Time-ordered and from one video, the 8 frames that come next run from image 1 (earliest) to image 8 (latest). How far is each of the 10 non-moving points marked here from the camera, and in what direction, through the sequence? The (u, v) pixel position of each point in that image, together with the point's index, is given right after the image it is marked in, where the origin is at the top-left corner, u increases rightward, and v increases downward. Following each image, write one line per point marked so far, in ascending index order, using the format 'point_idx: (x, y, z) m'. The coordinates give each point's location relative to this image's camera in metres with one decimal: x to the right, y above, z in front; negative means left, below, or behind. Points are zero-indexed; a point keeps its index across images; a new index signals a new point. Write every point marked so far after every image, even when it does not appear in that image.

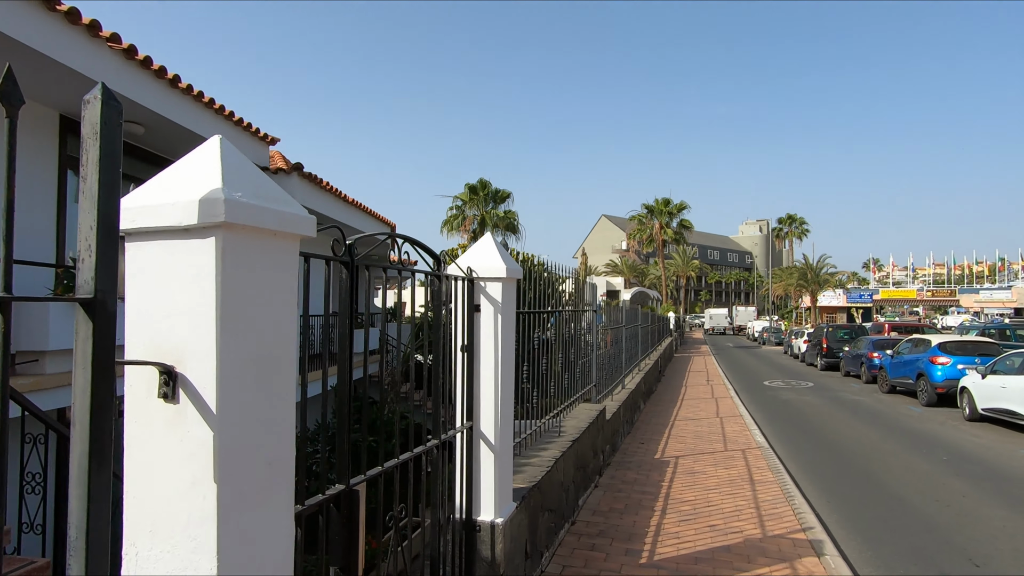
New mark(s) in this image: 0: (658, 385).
0: (+3.8, -2.6, +15.6) m
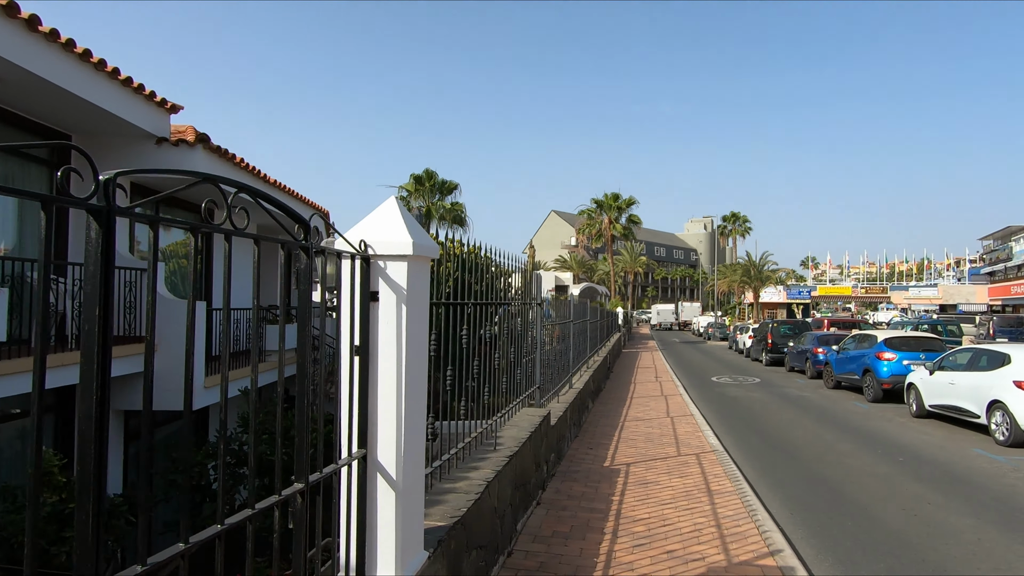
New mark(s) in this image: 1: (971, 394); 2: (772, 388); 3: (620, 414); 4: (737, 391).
0: (+2.4, -2.4, +15.1) m
1: (+7.3, -1.7, +9.7) m
2: (+7.0, -2.7, +16.3) m
3: (+1.9, -2.3, +10.9) m
4: (+5.9, -2.7, +16.0) m
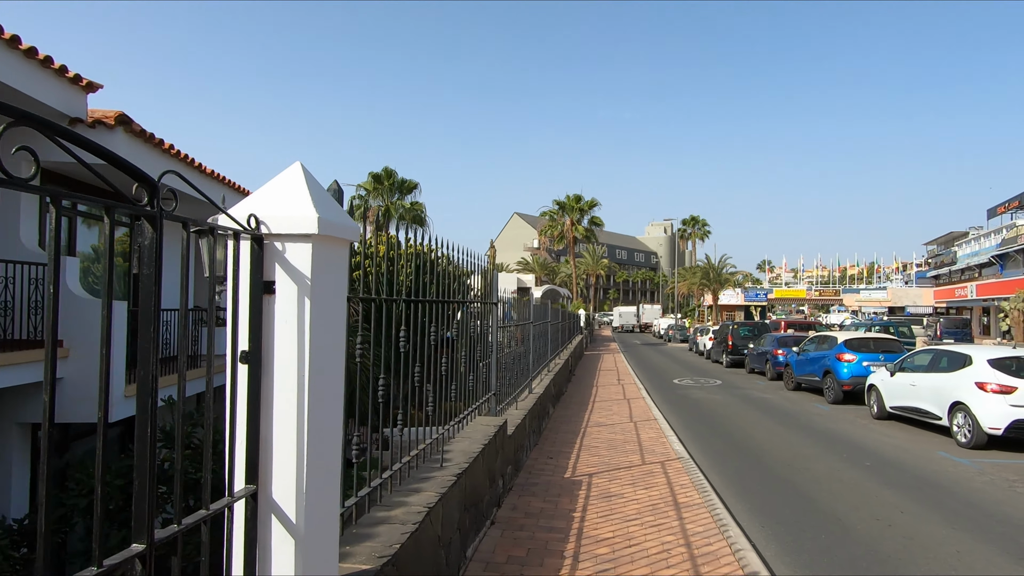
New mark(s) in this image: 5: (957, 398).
0: (+1.4, -2.5, +14.7) m
1: (+6.6, -1.7, +9.6) m
2: (+5.9, -2.7, +16.2) m
3: (+1.2, -2.3, +10.5) m
4: (+4.8, -2.7, +15.8) m
5: (+6.6, -1.6, +9.0) m
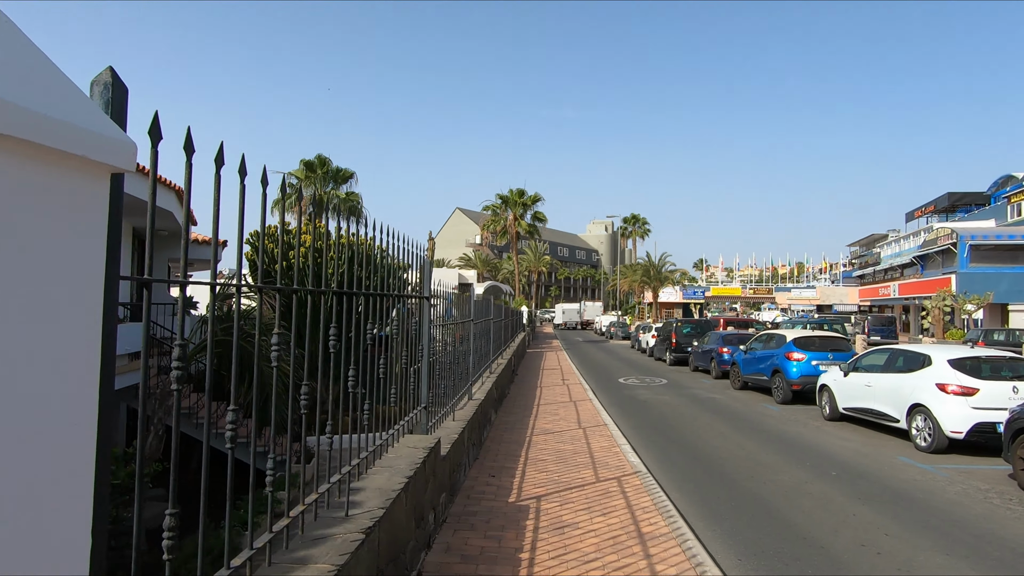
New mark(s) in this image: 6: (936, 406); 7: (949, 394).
0: (0.0, -2.4, +13.8) m
1: (+5.7, -1.7, +9.2) m
2: (+4.3, -2.6, +15.8) m
3: (+0.2, -2.2, +9.6) m
4: (+3.3, -2.6, +15.3) m
5: (+5.7, -1.6, +8.6) m
6: (+5.7, -1.6, +8.2) m
7: (+5.9, -1.4, +8.1) m
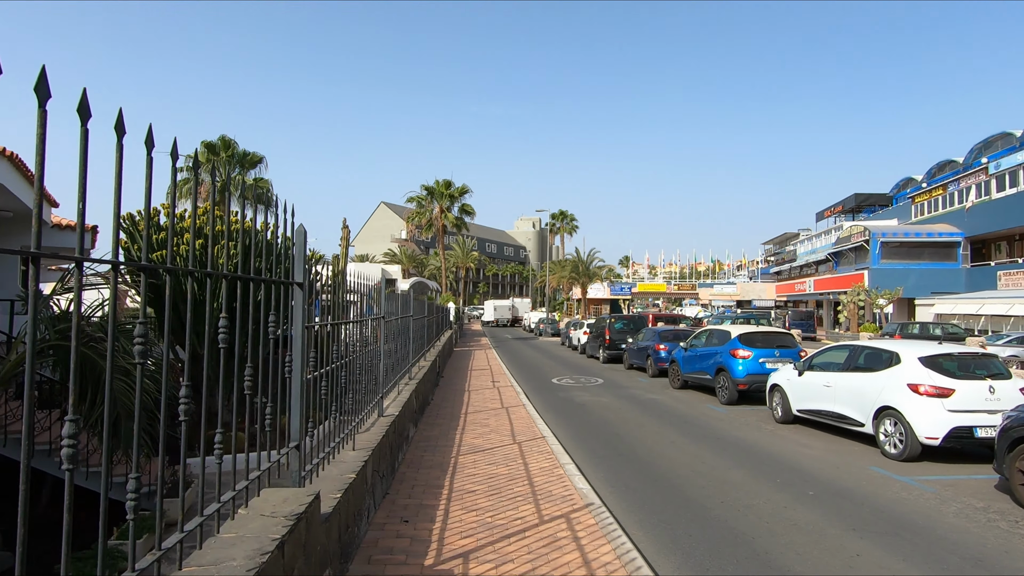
0: (-1.5, -2.2, +12.3) m
1: (+4.7, -1.5, +8.4) m
2: (+2.5, -2.5, +14.7) m
3: (-0.8, -2.1, +8.1) m
4: (+1.6, -2.5, +14.1) m
5: (+4.8, -1.5, +7.8) m
6: (+4.8, -1.5, +7.4) m
7: (+5.0, -1.3, +7.3) m
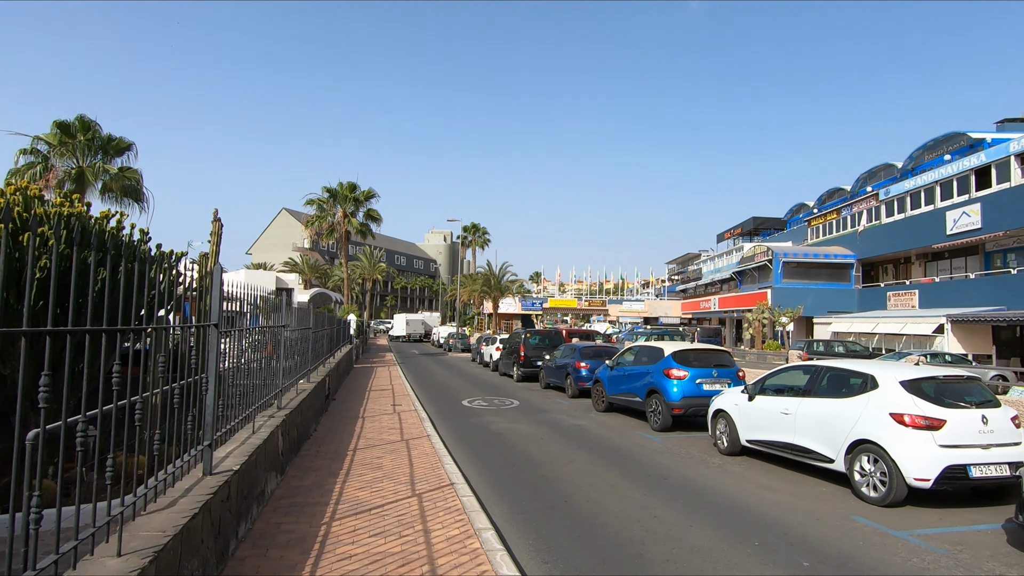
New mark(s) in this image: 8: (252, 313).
0: (-3.2, -2.3, +10.0) m
1: (+3.6, -1.7, +7.1) m
2: (+0.5, -2.7, +13.0) m
3: (-1.8, -2.1, +6.0) m
4: (-0.4, -2.7, +12.3) m
5: (+3.7, -1.6, +6.5) m
6: (+3.9, -1.6, +6.2) m
7: (+4.0, -1.4, +6.1) m
8: (-3.5, -0.4, +8.4) m
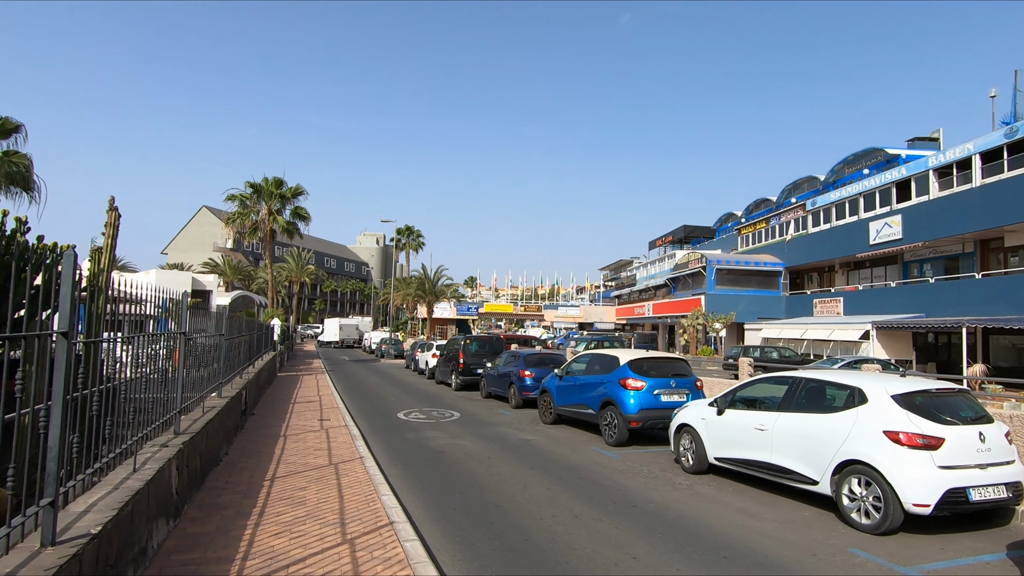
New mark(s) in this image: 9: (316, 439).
0: (-4.0, -2.3, +8.6) m
1: (+3.1, -1.7, +6.5) m
2: (-0.7, -2.8, +12.0) m
3: (-2.2, -2.0, +4.8) m
4: (-1.4, -2.7, +11.2) m
5: (+3.3, -1.6, +5.9) m
6: (+3.4, -1.6, +5.6) m
7: (+3.6, -1.4, +5.5) m
8: (-4.1, -0.3, +7.0) m
9: (-3.2, -2.5, +9.9) m
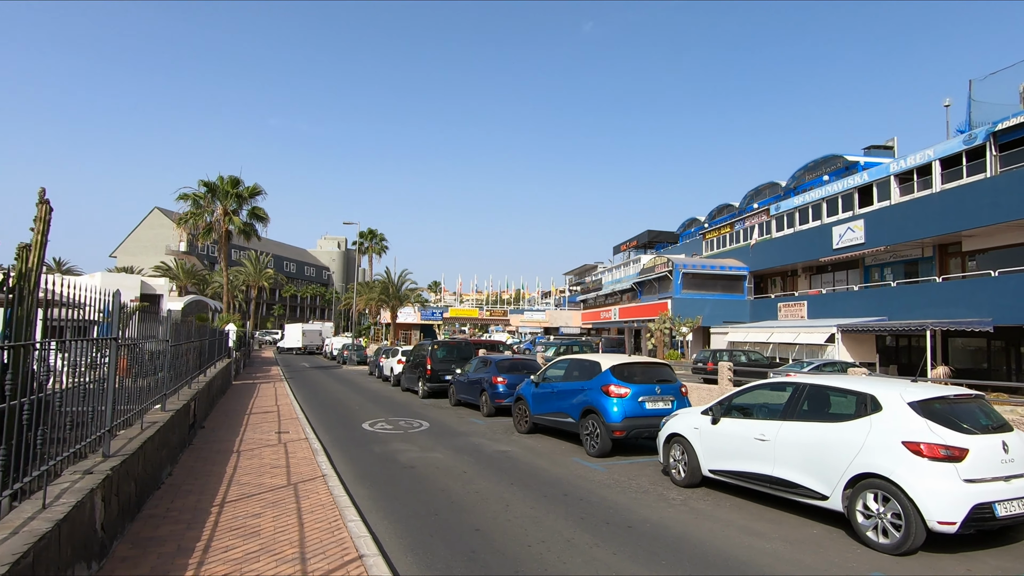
0: (-4.2, -2.3, +7.7) m
1: (+2.9, -1.7, +6.0) m
2: (-1.1, -2.8, +11.3) m
3: (-2.2, -2.0, +4.0) m
4: (-1.9, -2.8, +10.4) m
5: (+3.1, -1.6, +5.4) m
6: (+3.3, -1.6, +5.1) m
7: (+3.5, -1.4, +5.1) m
8: (-4.3, -0.3, +6.1) m
9: (-3.6, -2.5, +9.0) m
